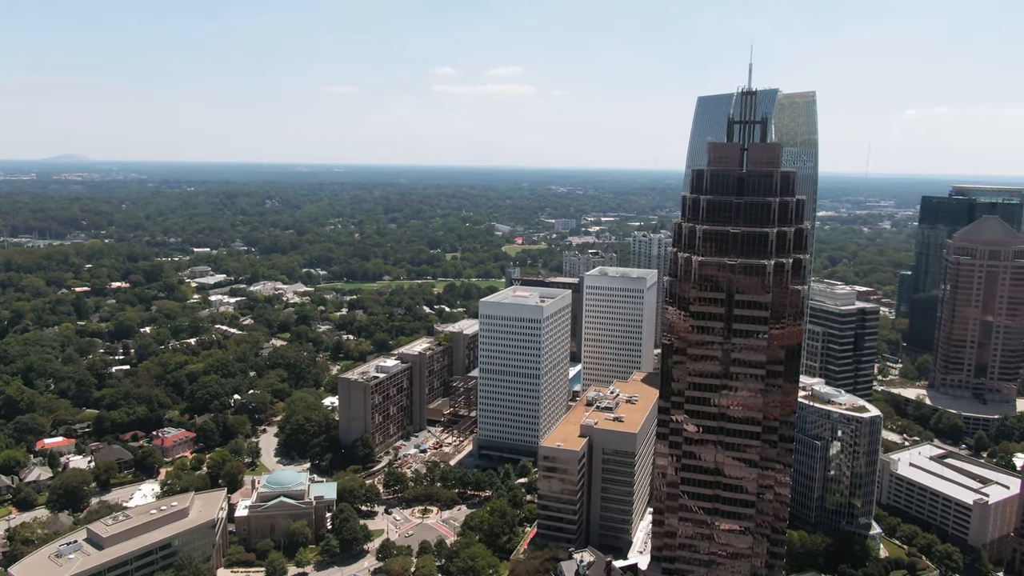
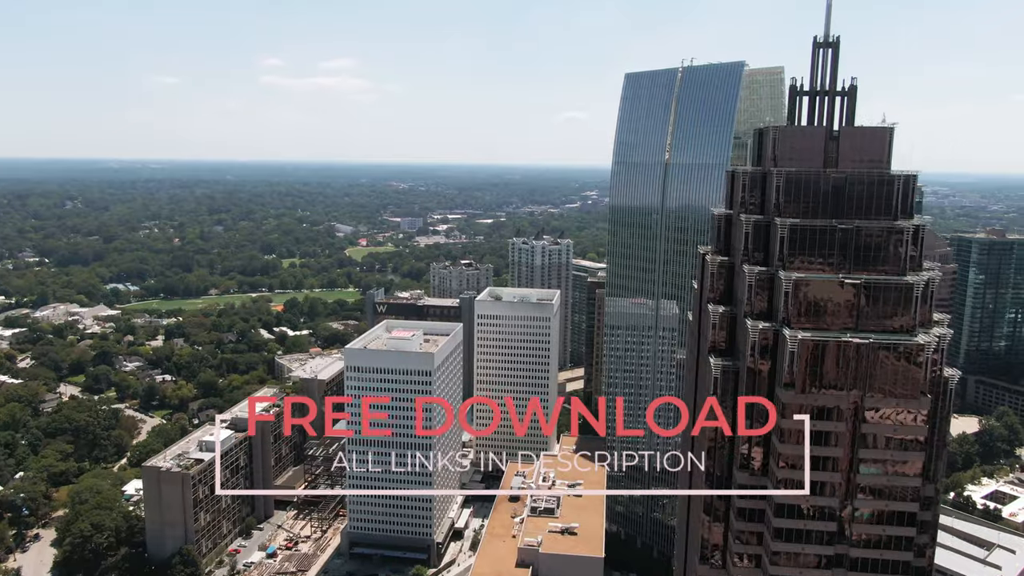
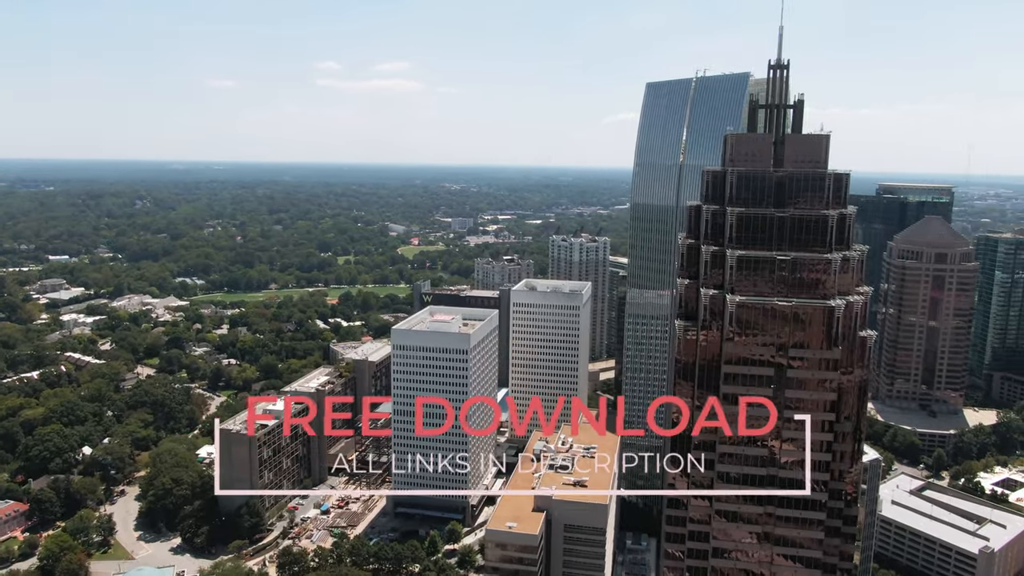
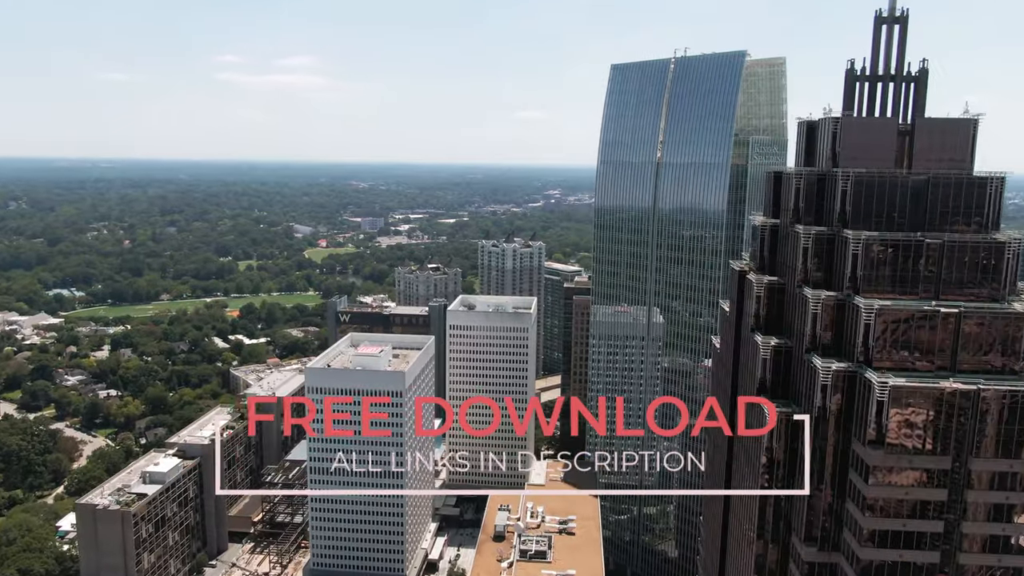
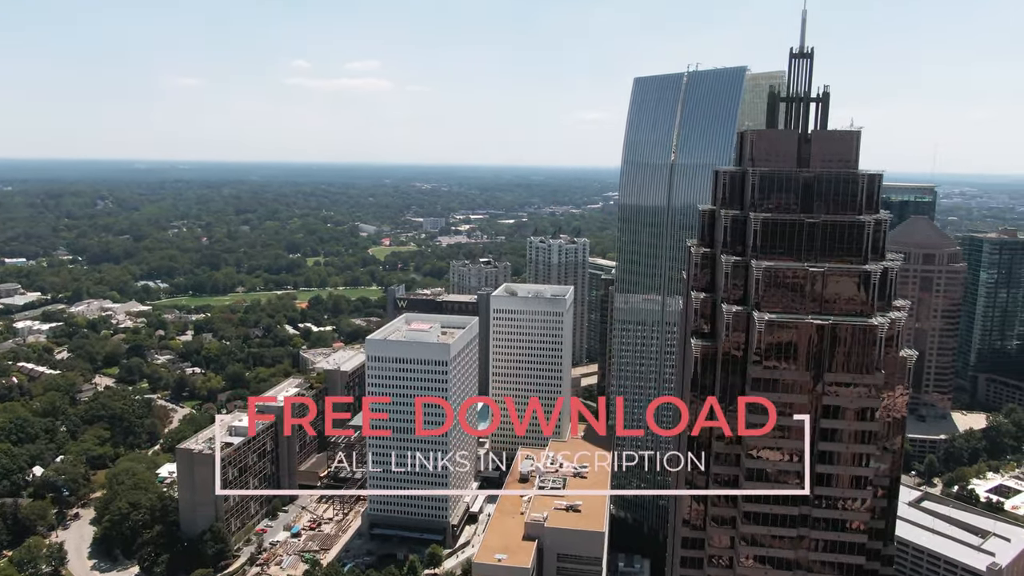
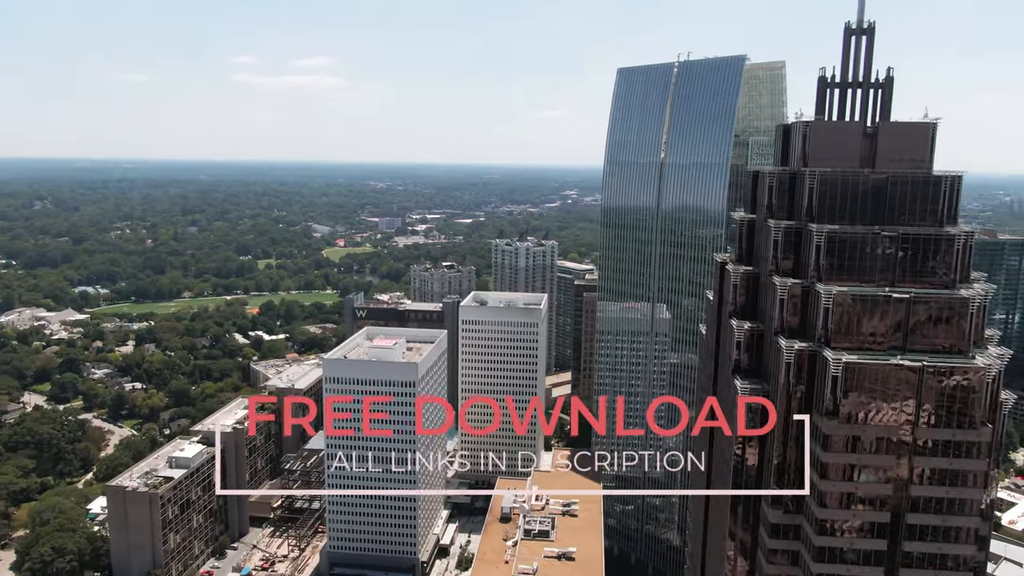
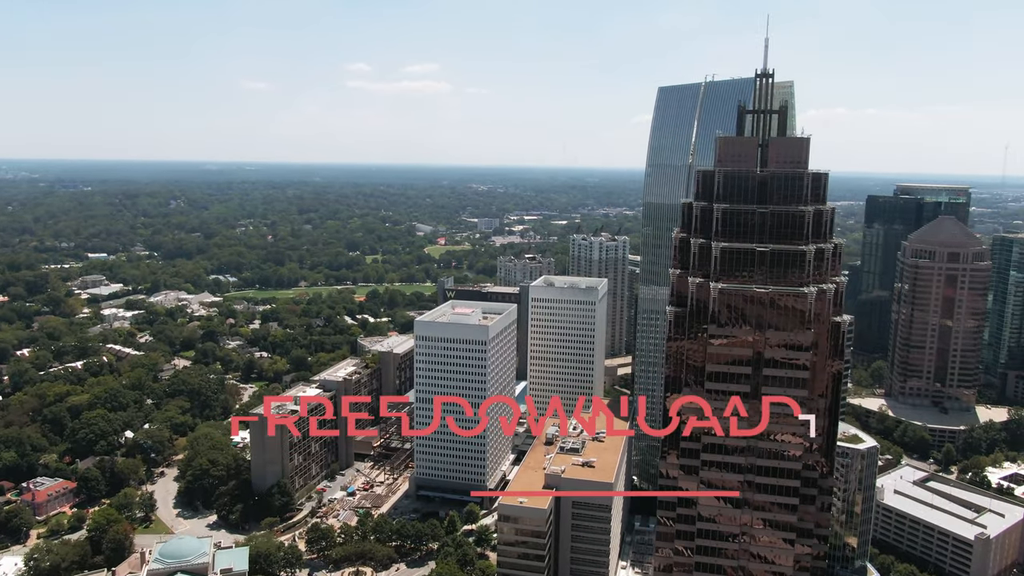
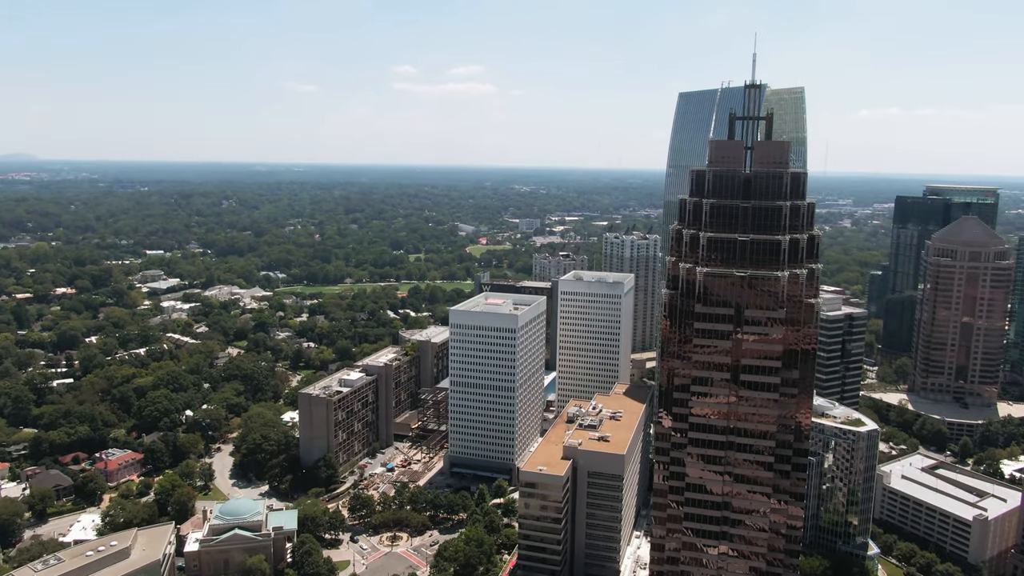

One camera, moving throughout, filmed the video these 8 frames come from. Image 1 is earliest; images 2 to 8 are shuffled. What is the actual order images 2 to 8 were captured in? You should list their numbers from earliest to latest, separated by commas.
8, 7, 3, 5, 2, 6, 4
